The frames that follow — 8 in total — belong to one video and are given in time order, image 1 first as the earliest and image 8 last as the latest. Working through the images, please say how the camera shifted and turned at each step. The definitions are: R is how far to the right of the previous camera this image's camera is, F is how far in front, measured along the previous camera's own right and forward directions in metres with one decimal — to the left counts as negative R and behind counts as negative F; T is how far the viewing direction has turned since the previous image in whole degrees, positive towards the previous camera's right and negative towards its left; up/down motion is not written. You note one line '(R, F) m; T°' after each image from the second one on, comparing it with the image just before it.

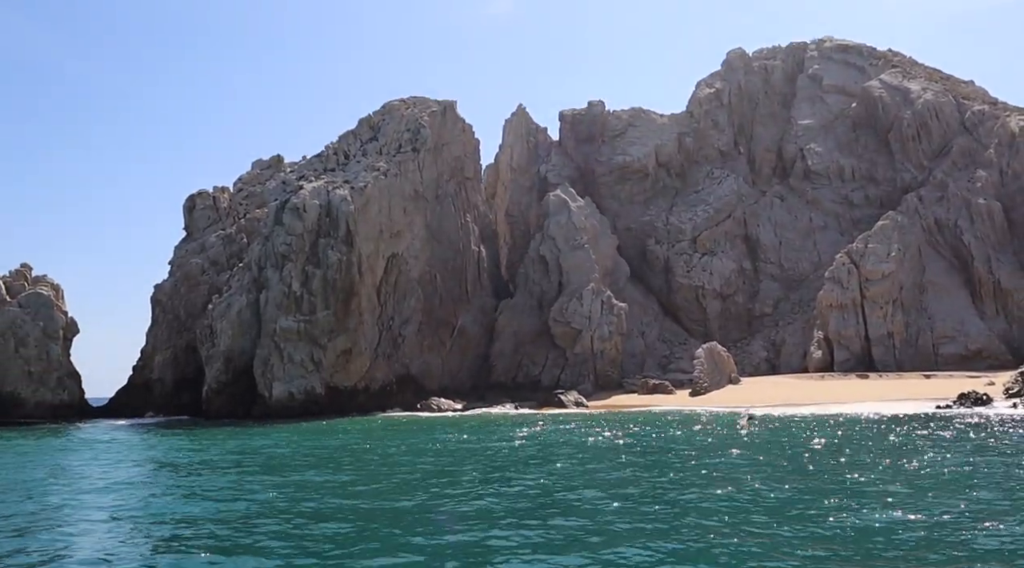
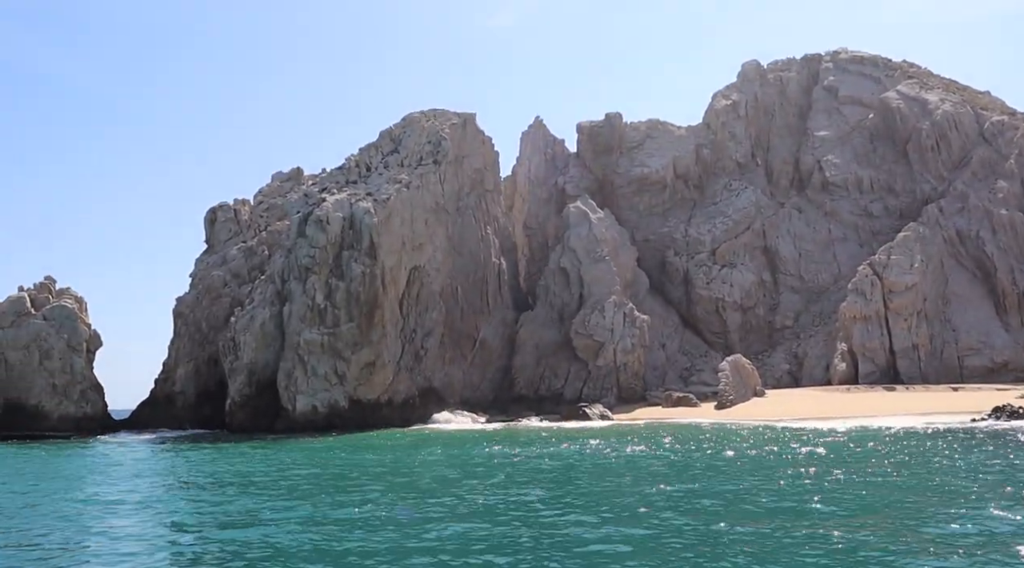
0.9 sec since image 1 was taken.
(-1.1, +0.2) m; 0°
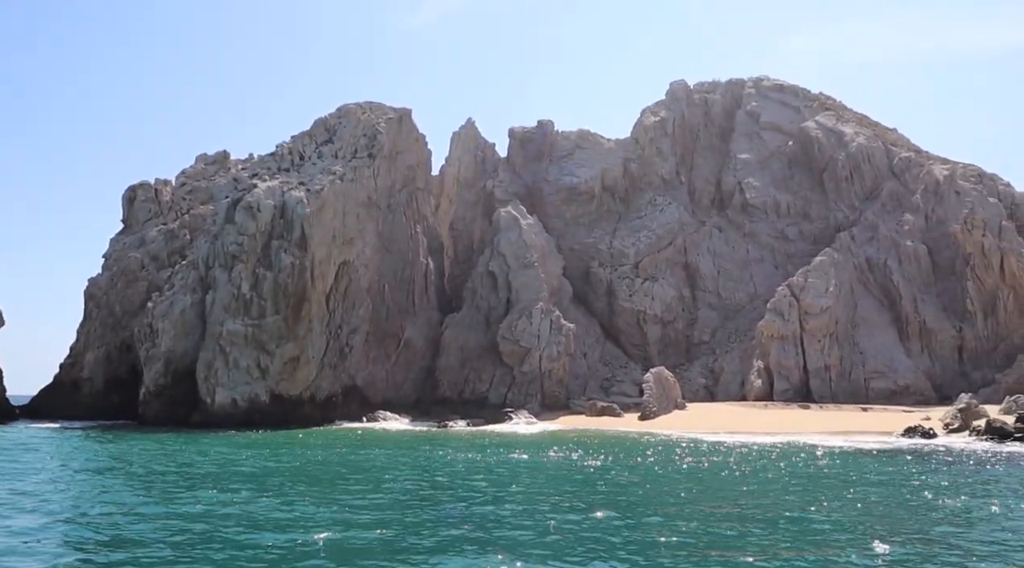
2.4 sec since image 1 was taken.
(-1.7, +0.5) m; +6°
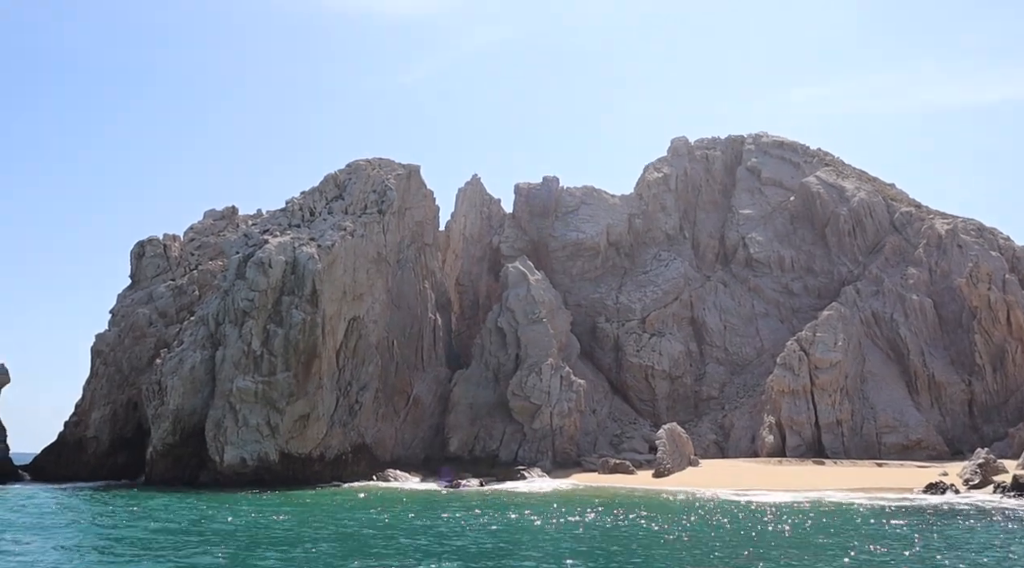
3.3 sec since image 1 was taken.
(-1.0, +0.2) m; +1°
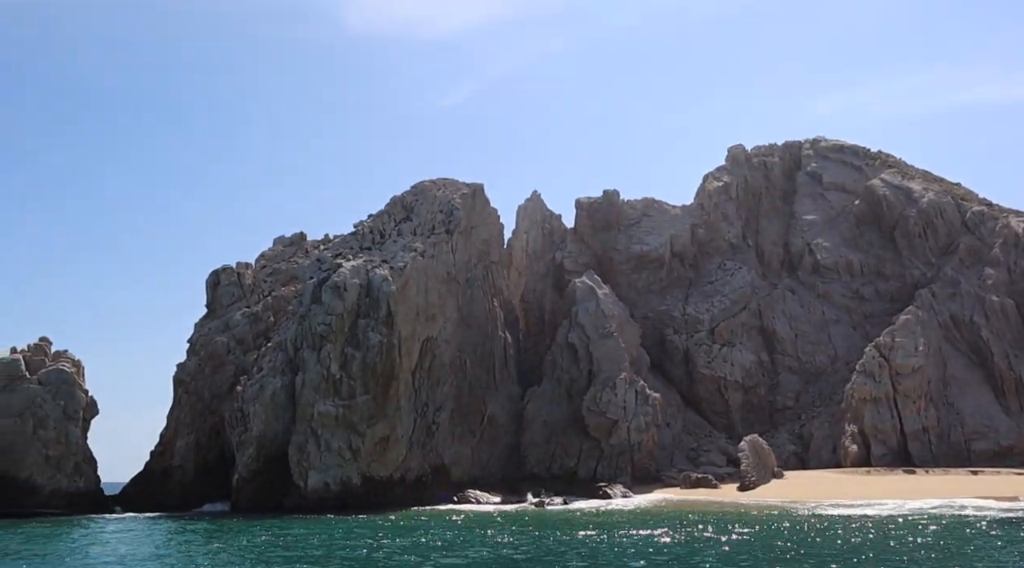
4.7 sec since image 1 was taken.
(-1.7, +0.4) m; -3°
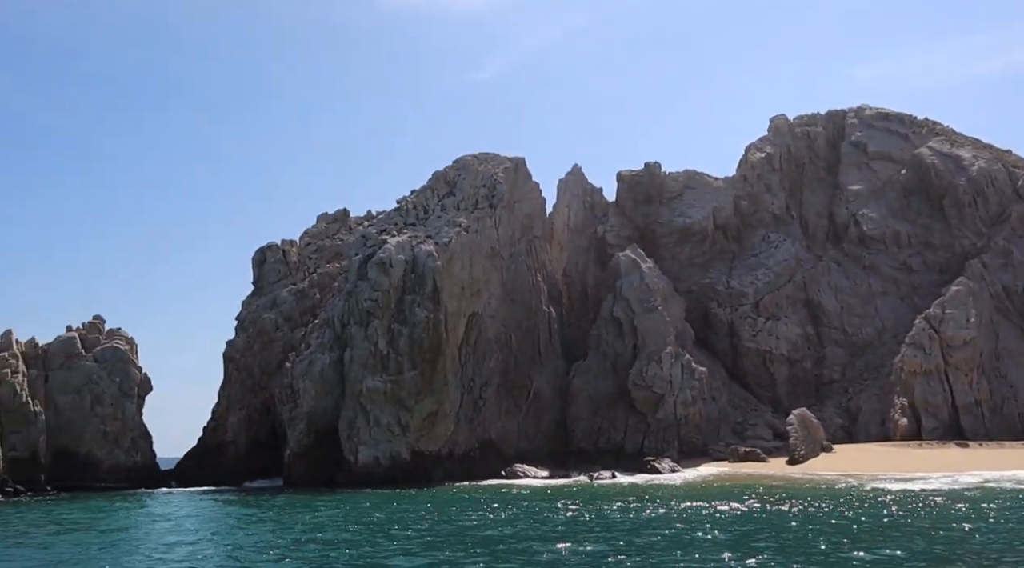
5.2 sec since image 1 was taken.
(-0.8, +0.2) m; -2°
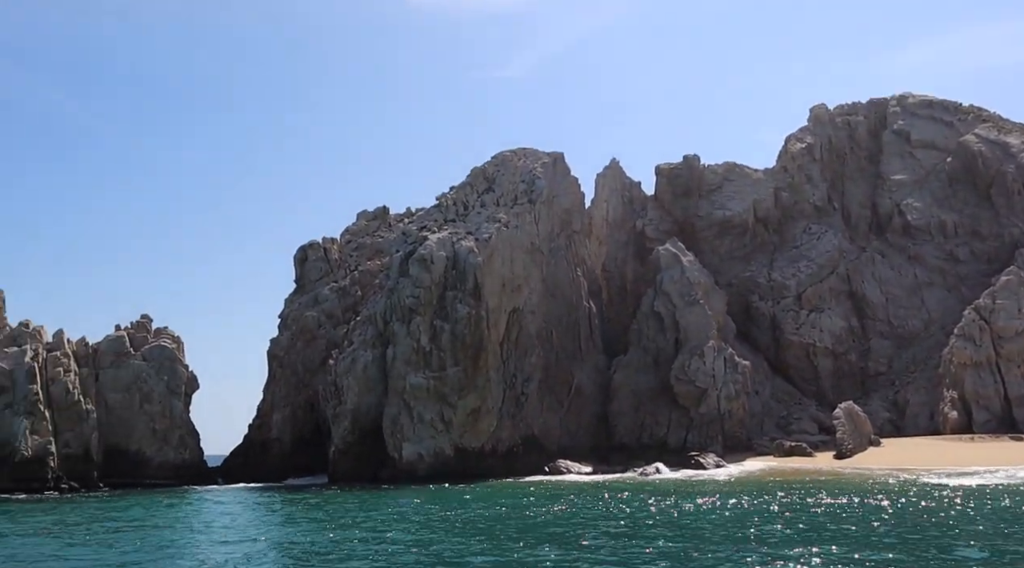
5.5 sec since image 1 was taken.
(-0.4, +0.1) m; -2°
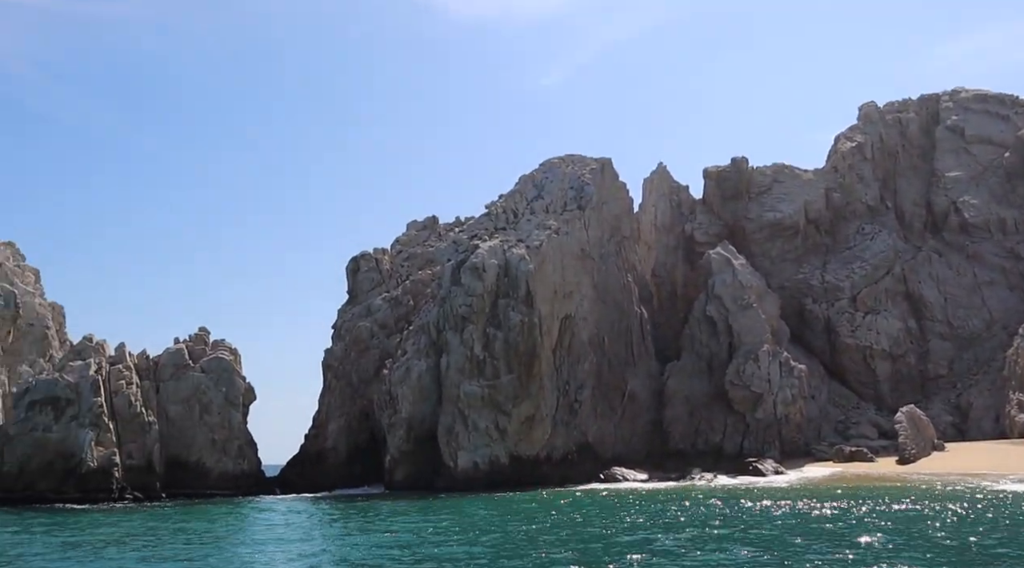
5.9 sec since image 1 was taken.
(-0.6, +0.1) m; -3°
